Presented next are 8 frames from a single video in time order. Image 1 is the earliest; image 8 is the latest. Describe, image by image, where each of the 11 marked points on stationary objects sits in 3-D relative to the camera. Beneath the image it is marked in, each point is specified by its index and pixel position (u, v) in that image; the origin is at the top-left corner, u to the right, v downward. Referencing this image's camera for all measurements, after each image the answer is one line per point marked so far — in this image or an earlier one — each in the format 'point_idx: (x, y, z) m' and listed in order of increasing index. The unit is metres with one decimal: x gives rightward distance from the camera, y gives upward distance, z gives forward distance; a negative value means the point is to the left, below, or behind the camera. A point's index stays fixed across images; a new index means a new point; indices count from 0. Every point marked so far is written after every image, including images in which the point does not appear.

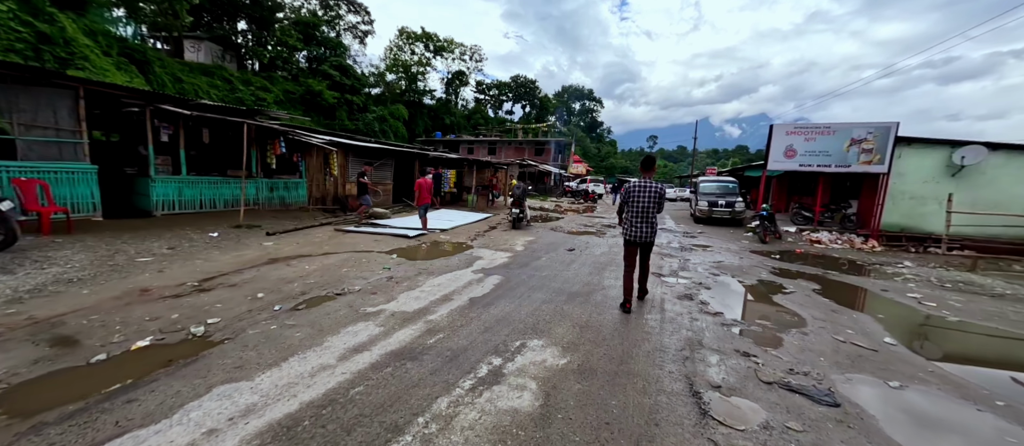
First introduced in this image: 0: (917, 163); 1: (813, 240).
0: (+12.8, +1.9, +10.8) m
1: (+9.8, -0.6, +11.1) m
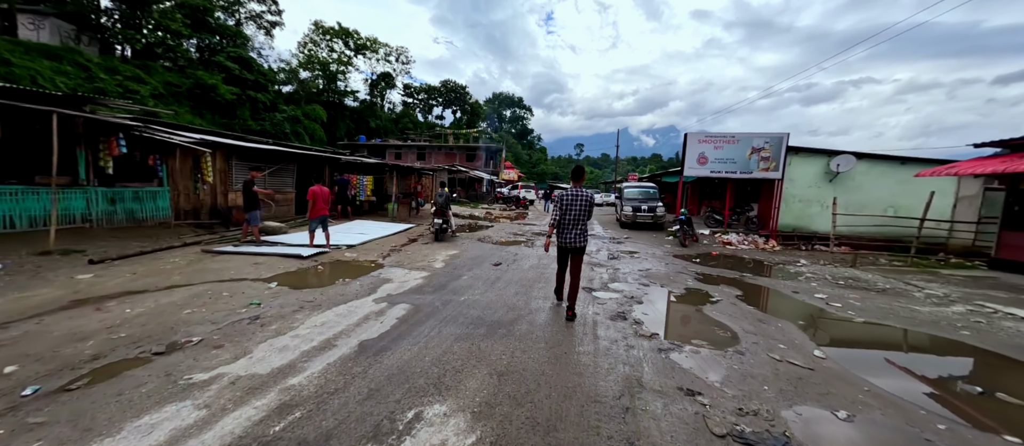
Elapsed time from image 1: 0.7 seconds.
0: (+10.4, +1.9, +12.1) m
1: (+7.4, -0.7, +11.8) m
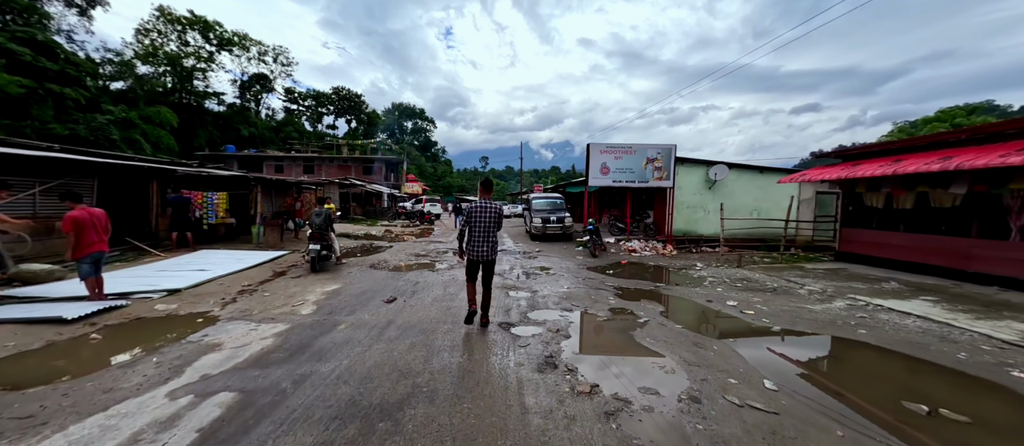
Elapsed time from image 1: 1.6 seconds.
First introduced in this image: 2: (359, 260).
0: (+6.8, +1.7, +13.3) m
1: (+4.2, -0.9, +12.2) m
2: (-4.1, -1.0, +9.0) m
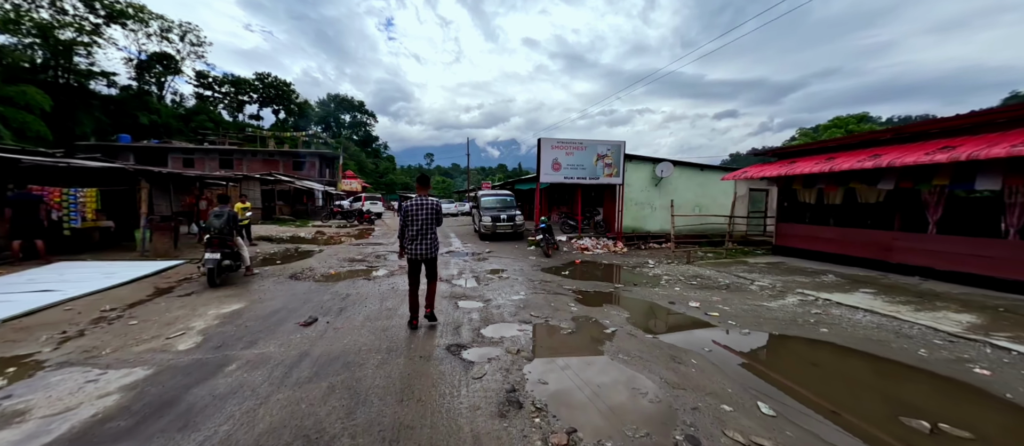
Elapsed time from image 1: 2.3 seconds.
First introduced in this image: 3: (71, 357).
0: (+4.9, +1.9, +13.4) m
1: (+2.5, -0.9, +11.9) m
2: (-5.2, -1.0, +7.6) m
3: (-4.5, -1.4, +3.5) m
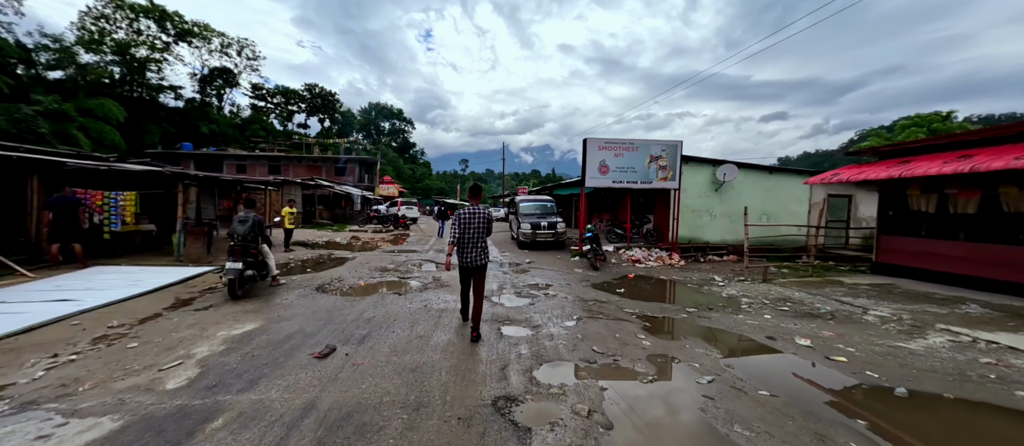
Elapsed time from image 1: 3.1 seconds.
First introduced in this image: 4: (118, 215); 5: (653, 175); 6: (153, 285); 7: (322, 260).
0: (+6.4, +1.5, +12.0) m
1: (+3.8, -1.1, +10.7) m
2: (-4.3, -1.2, +7.0) m
3: (-4.0, -1.4, +2.9) m
4: (-8.9, +0.2, +7.7) m
5: (+4.6, +1.6, +11.2) m
6: (-6.3, -1.1, +6.0) m
7: (-5.5, -1.1, +9.9) m
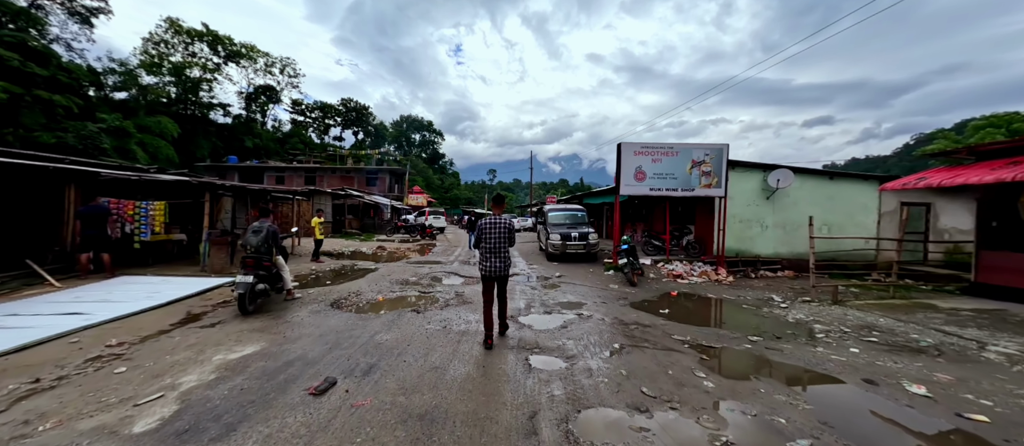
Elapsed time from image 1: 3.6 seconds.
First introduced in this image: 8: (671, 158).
0: (+7.3, +1.2, +10.8) m
1: (+4.6, -1.5, +9.7) m
2: (-3.7, -1.4, +6.7) m
3: (-3.8, -1.5, +2.6) m
4: (-8.3, 0.0, +7.8) m
5: (+5.5, +1.2, +10.2) m
6: (-5.8, -1.3, +5.8) m
7: (-4.7, -1.4, +9.7) m
8: (+4.8, +1.9, +10.2) m
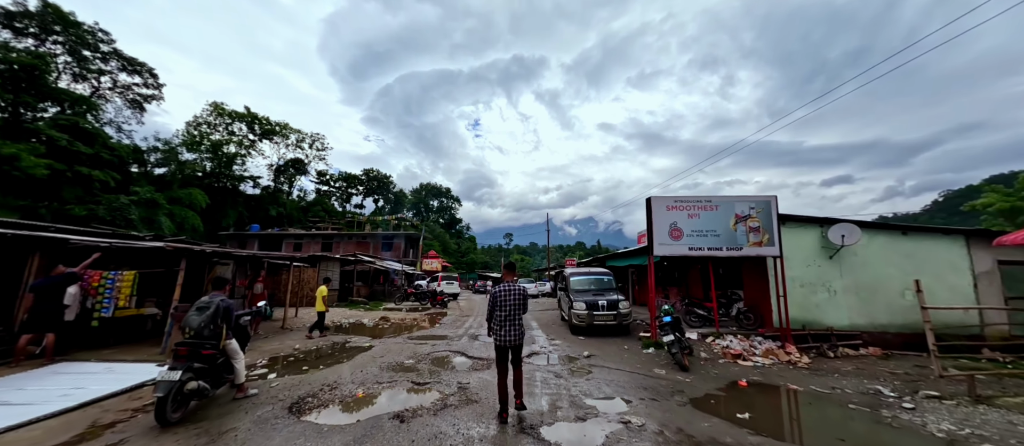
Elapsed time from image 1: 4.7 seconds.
0: (+7.7, -0.6, +9.2) m
1: (+5.0, -3.0, +7.7) m
2: (-3.4, -2.5, +5.2) m
3: (-3.7, -1.9, +1.2) m
4: (-8.0, -1.5, +6.8) m
5: (+5.9, -0.4, +8.7) m
6: (-5.6, -2.3, +4.5) m
7: (-4.3, -3.1, +8.2) m
8: (+5.2, +0.3, +8.9) m
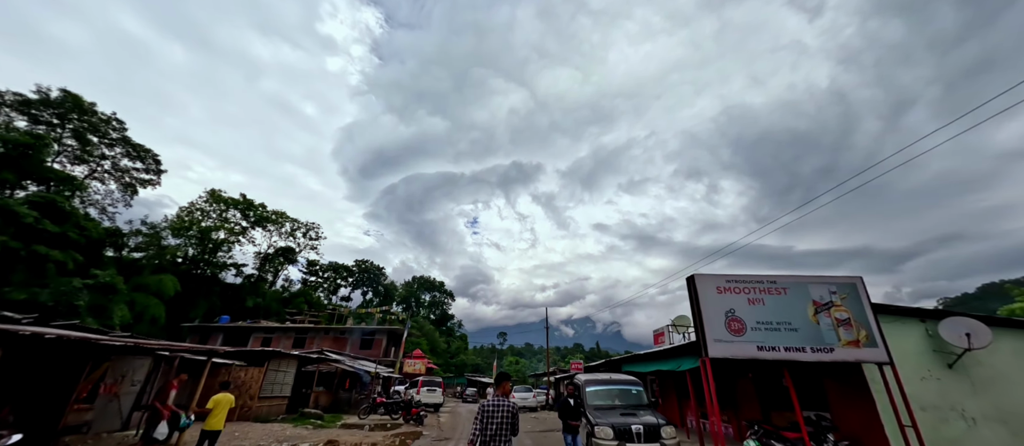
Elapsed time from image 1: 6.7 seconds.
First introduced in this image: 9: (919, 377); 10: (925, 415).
0: (+7.7, -2.4, +6.8) m
1: (+5.0, -4.2, +4.6) m
2: (-3.5, -2.9, +2.3) m
3: (-3.6, -1.2, -1.4) m
4: (-8.0, -2.2, +4.0) m
5: (+5.9, -2.1, +6.3) m
6: (-5.6, -2.4, +1.6) m
7: (-4.4, -4.2, +5.0) m
8: (+5.2, -1.5, +6.7) m
9: (+7.9, -3.0, +6.5) m
10: (+7.8, -3.6, +6.3) m
